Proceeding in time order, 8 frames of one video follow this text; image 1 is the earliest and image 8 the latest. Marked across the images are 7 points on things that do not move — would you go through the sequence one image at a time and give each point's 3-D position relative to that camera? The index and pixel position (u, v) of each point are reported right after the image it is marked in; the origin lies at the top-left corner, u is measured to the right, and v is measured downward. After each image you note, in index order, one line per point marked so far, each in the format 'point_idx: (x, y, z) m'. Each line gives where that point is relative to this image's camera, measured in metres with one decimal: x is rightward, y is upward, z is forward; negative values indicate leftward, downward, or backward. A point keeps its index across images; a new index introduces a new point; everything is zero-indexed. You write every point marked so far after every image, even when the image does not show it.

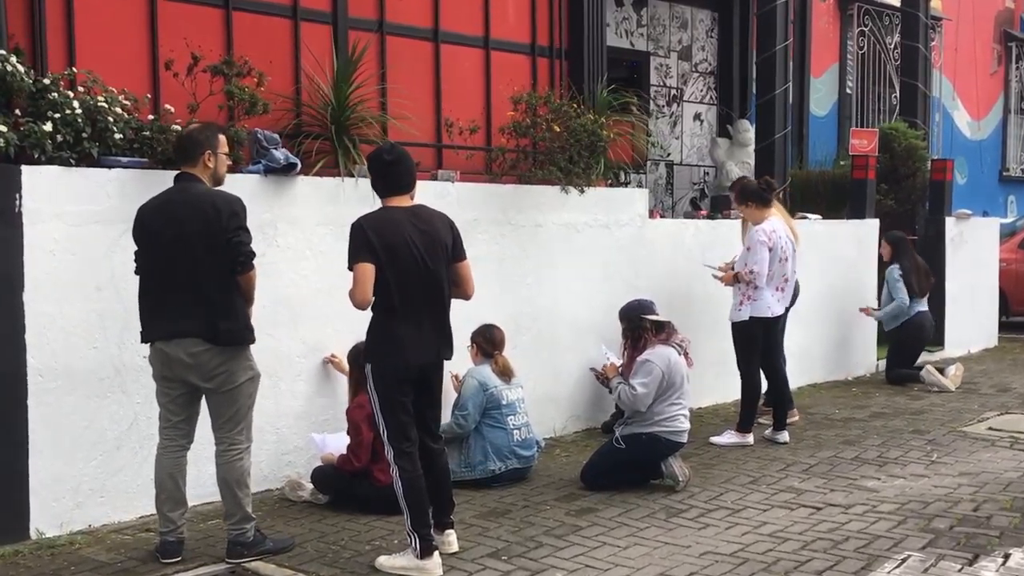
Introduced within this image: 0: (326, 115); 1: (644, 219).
0: (-1.0, +0.9, +6.0) m
1: (+0.9, +0.5, +7.5) m
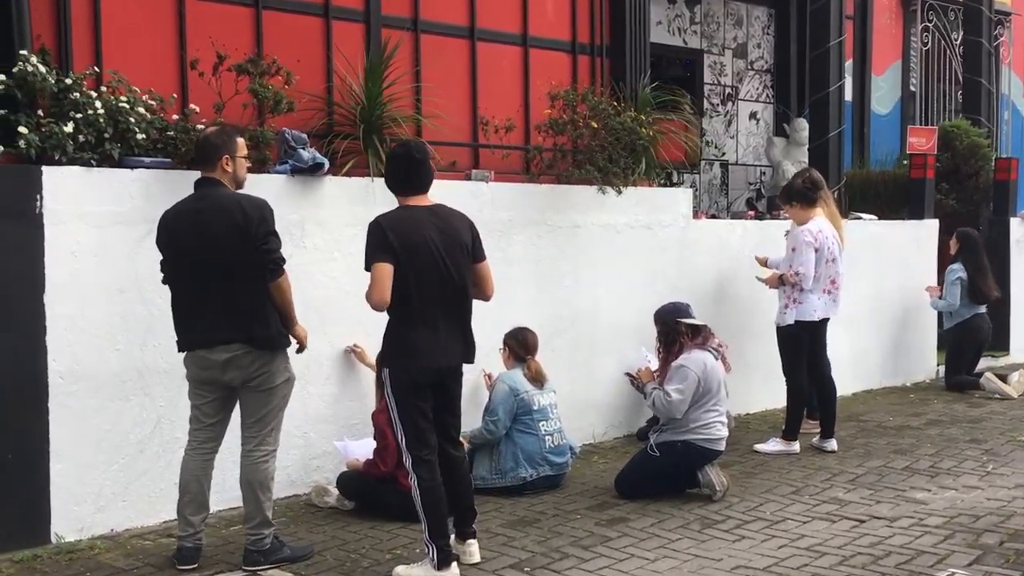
0: (-0.8, +0.9, +5.9) m
1: (+1.2, +0.5, +7.3) m
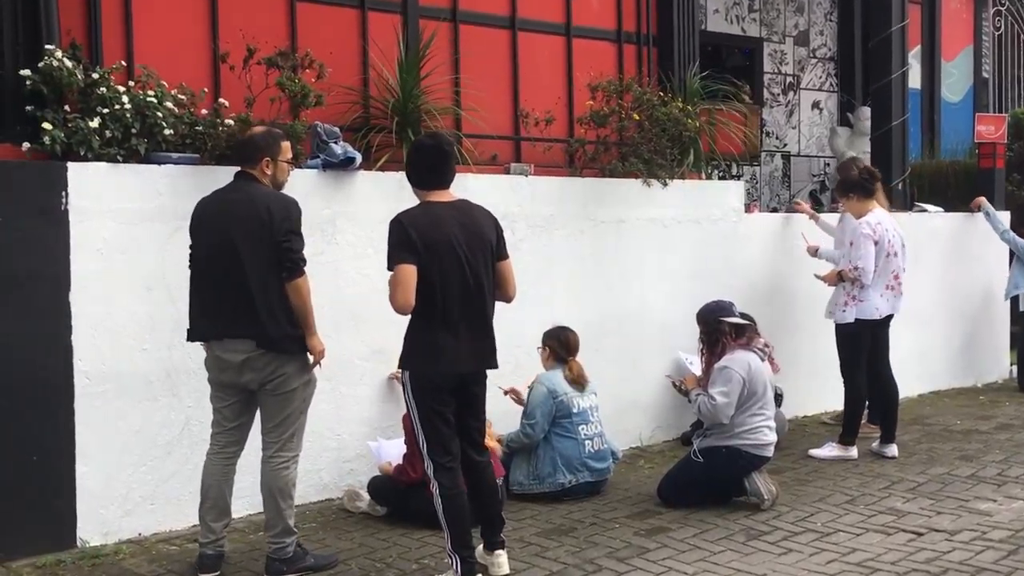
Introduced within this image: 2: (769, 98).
0: (-0.6, +0.9, +5.7) m
1: (+1.5, +0.5, +7.0) m
2: (+2.6, +1.9, +11.1) m
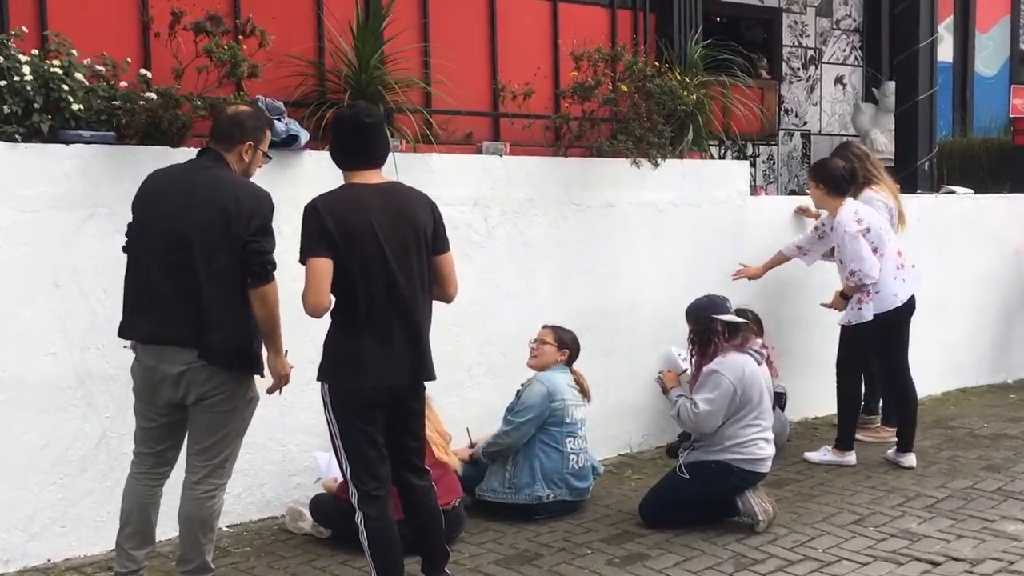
0: (-0.8, +1.0, +5.2) m
1: (+1.3, +0.5, +6.4) m
2: (+2.6, +2.0, +10.5) m
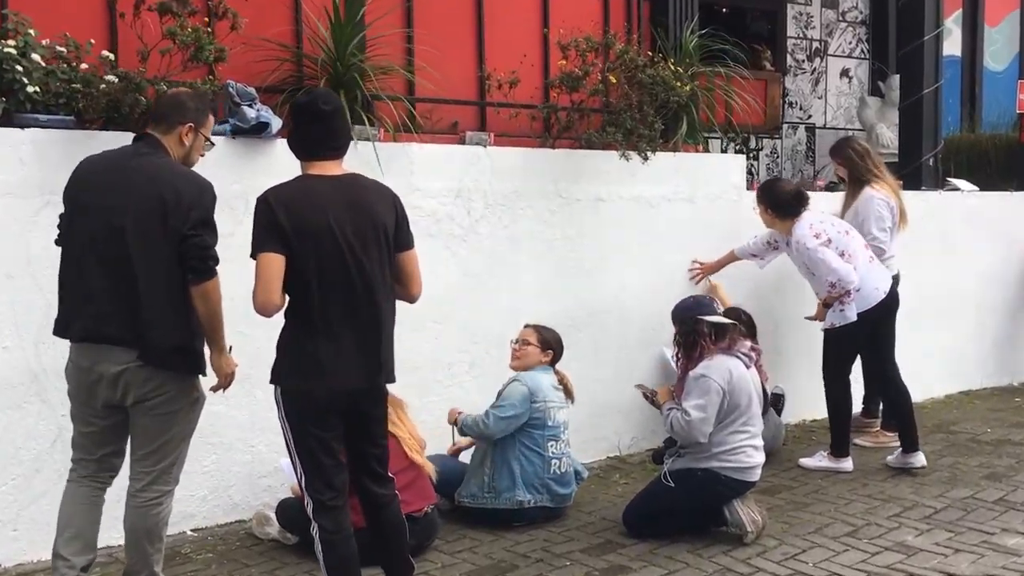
0: (-0.8, +1.0, +4.9) m
1: (+1.3, +0.5, +6.2) m
2: (+2.6, +2.1, +10.2) m
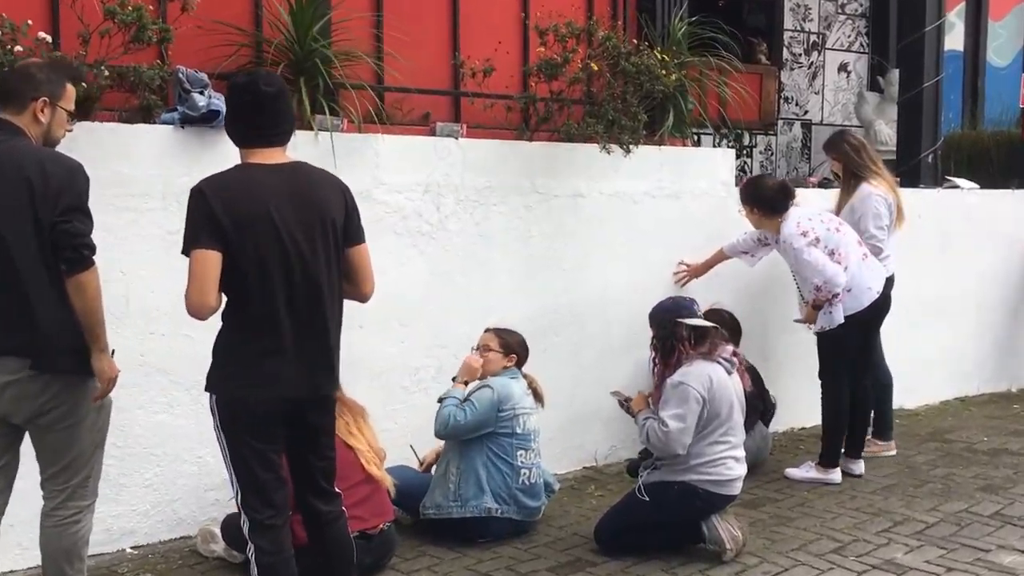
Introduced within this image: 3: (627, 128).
0: (-1.0, +1.0, +4.7) m
1: (+1.2, +0.5, +5.9) m
2: (+2.5, +2.1, +9.9) m
3: (+0.6, +0.8, +5.4) m
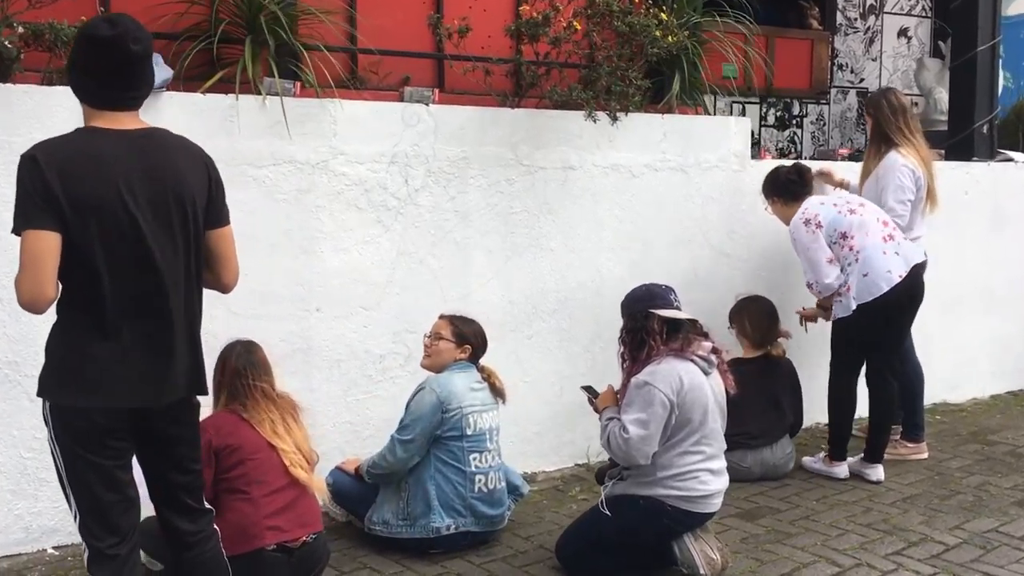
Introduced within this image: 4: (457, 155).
0: (-1.1, +1.1, +4.2) m
1: (+1.1, +0.6, +5.3) m
2: (+2.8, +2.2, +9.2) m
3: (+0.5, +0.8, +4.8) m
4: (-0.2, +0.5, +4.6) m
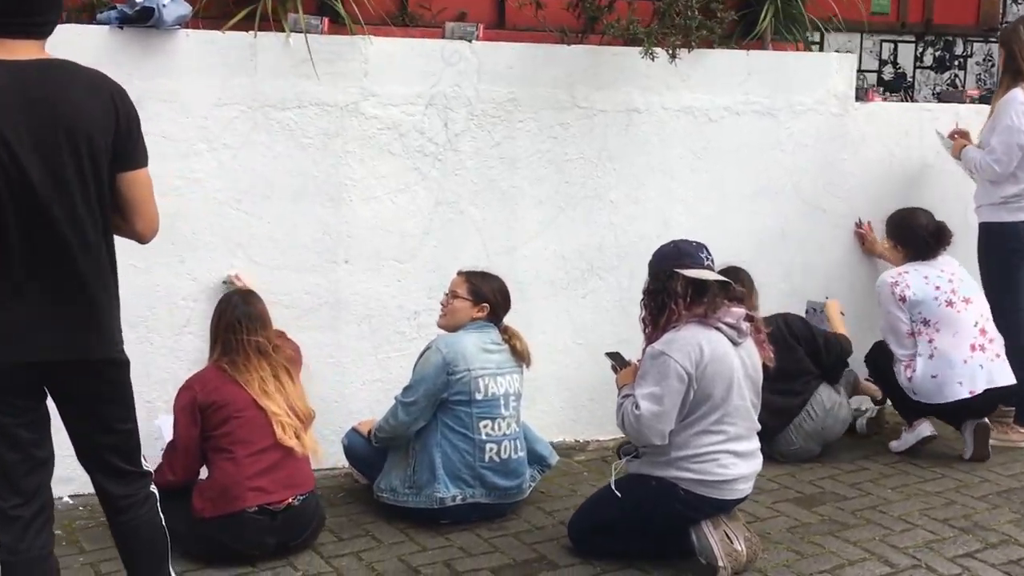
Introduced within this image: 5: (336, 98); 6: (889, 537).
0: (-0.9, +1.3, +4.0) m
1: (+1.4, +0.8, +4.8) m
2: (+3.7, +2.5, +8.2) m
3: (+0.7, +1.0, +4.4) m
4: (0.0, +0.7, +4.2) m
5: (-0.6, +0.7, +4.0) m
6: (+1.2, -0.8, +3.6) m
